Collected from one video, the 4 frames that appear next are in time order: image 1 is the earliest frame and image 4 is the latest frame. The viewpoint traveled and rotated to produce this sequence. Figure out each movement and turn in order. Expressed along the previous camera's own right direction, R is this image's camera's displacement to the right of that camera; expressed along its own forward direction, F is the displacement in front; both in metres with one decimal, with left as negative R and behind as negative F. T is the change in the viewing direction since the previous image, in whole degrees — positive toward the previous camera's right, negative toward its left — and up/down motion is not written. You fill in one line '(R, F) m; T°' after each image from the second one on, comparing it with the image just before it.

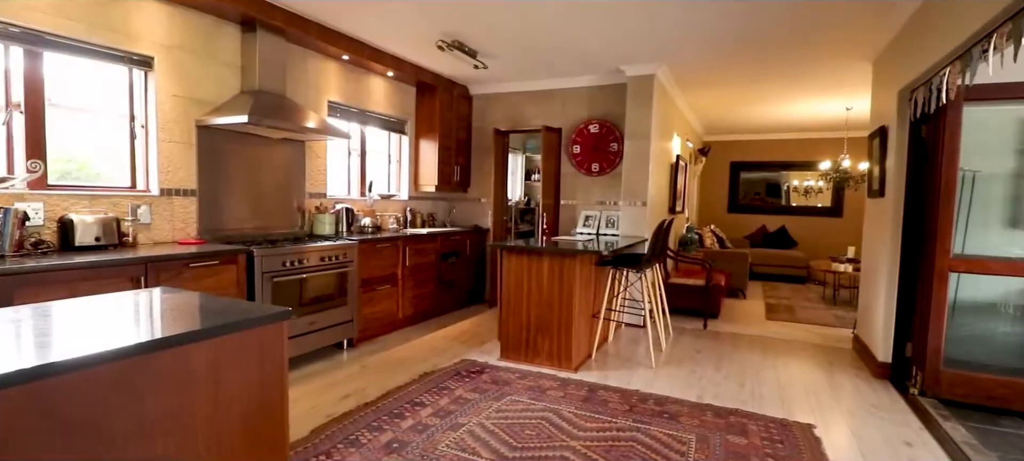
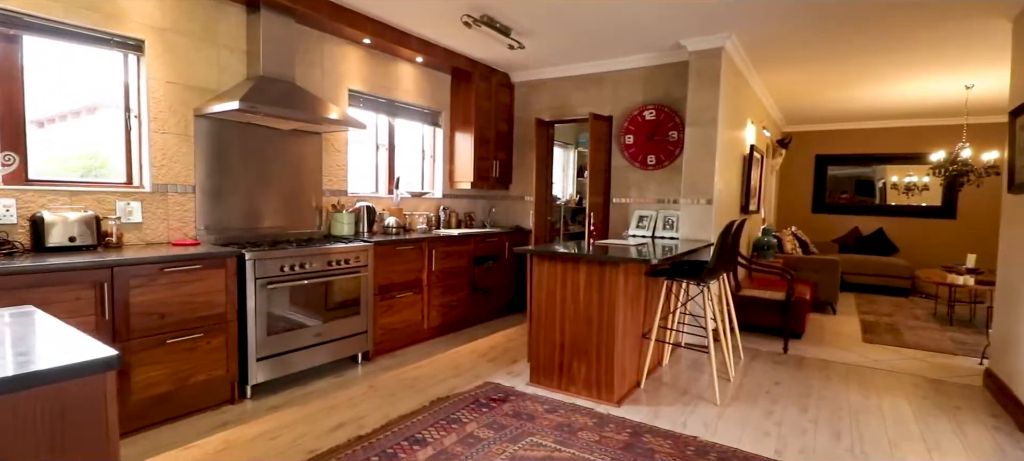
(+0.2, +0.6) m; -7°
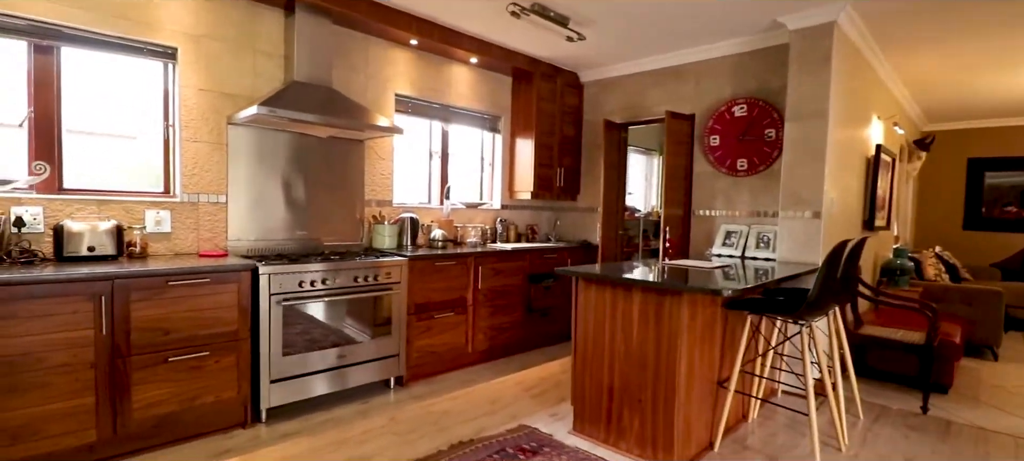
(+0.3, +0.5) m; -11°
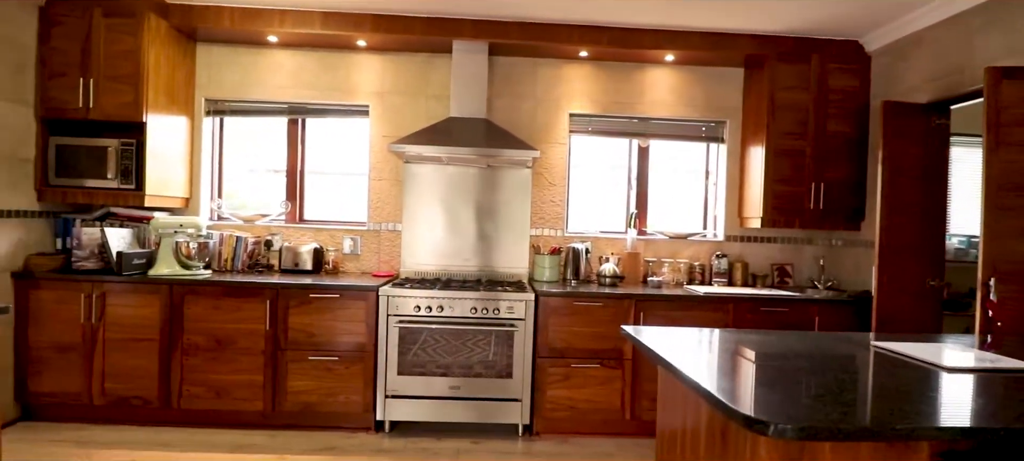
(+1.2, +1.0) m; -43°
